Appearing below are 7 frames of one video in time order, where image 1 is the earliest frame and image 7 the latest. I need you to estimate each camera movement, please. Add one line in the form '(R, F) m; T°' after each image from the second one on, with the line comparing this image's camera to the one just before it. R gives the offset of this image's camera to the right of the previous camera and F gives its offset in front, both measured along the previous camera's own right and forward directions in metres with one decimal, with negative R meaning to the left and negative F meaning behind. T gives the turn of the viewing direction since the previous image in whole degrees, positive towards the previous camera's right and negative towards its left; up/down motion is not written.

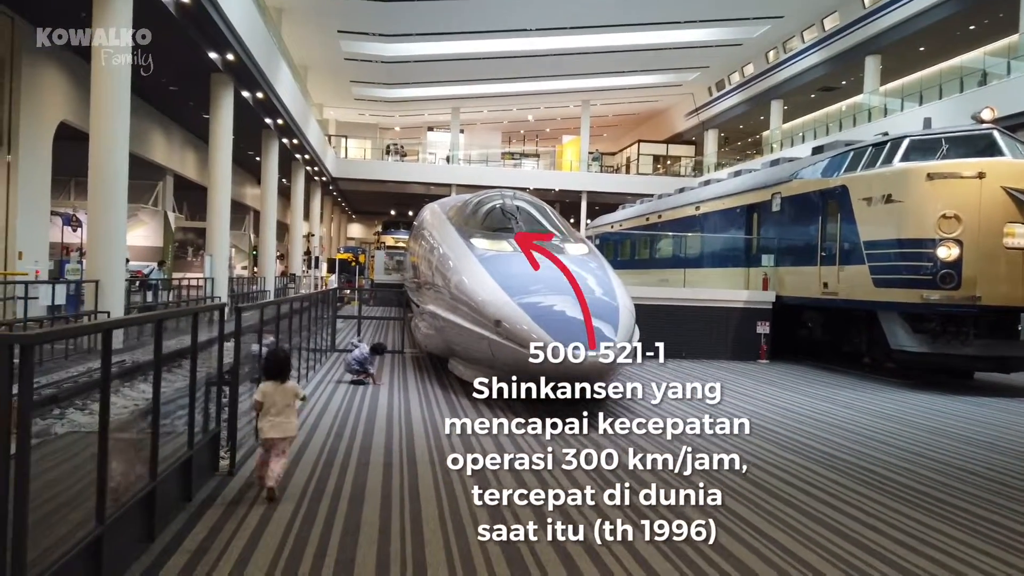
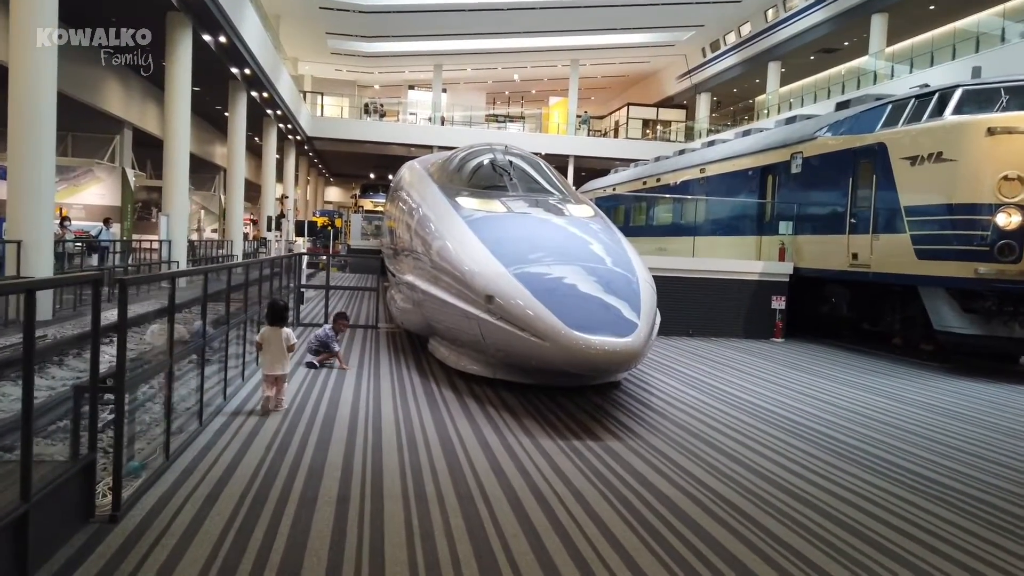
(-0.1, +1.3) m; +1°
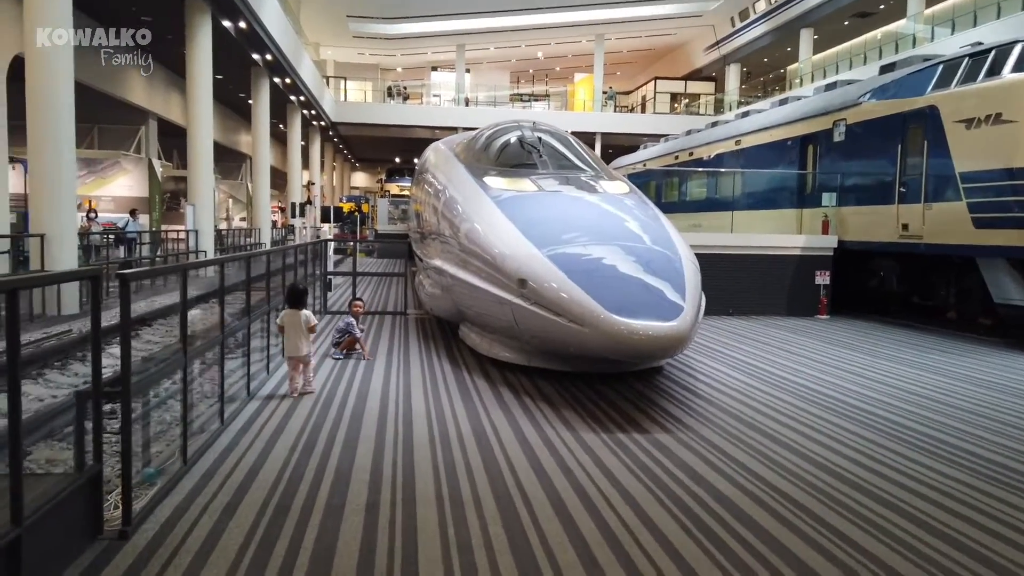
(0.0, +0.3) m; -2°
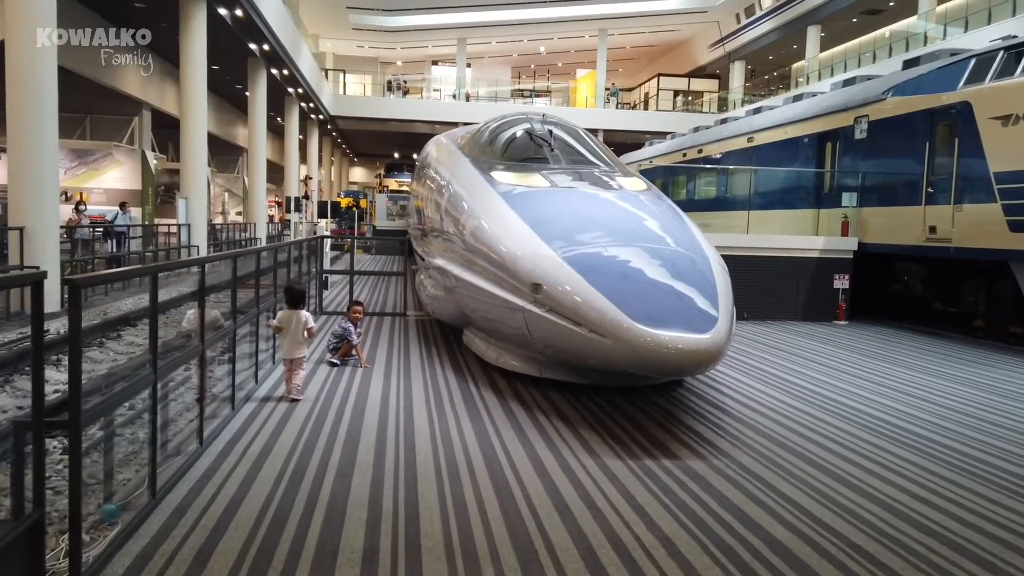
(-0.1, +0.5) m; 0°
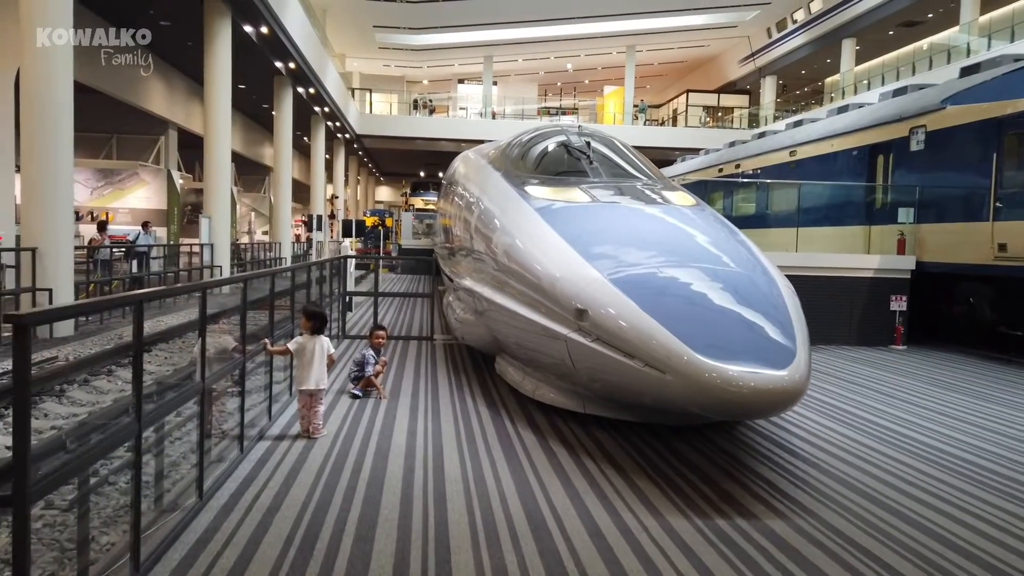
(-0.1, +0.5) m; -2°
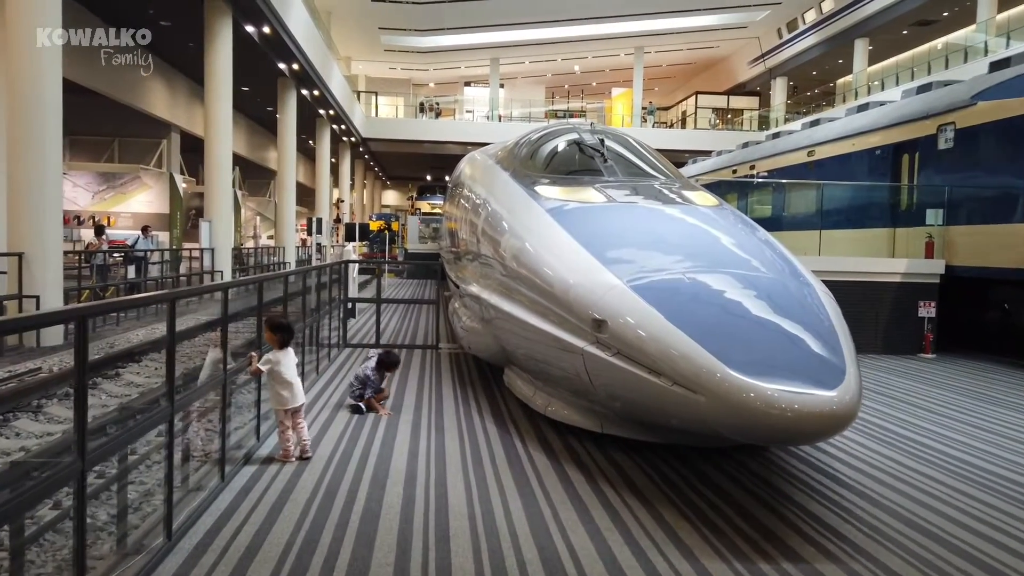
(0.0, +0.4) m; -1°
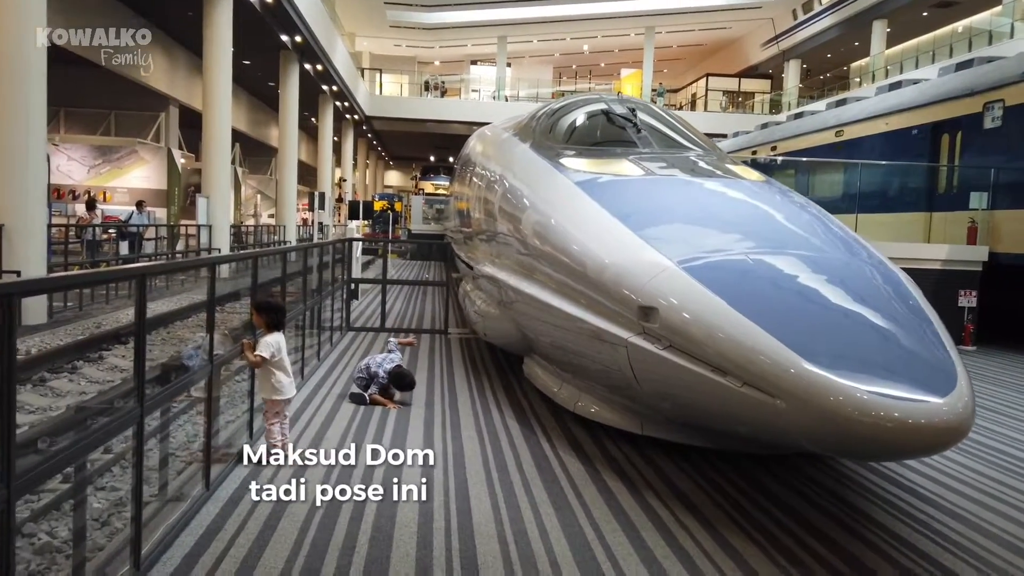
(-0.1, +0.5) m; 0°
